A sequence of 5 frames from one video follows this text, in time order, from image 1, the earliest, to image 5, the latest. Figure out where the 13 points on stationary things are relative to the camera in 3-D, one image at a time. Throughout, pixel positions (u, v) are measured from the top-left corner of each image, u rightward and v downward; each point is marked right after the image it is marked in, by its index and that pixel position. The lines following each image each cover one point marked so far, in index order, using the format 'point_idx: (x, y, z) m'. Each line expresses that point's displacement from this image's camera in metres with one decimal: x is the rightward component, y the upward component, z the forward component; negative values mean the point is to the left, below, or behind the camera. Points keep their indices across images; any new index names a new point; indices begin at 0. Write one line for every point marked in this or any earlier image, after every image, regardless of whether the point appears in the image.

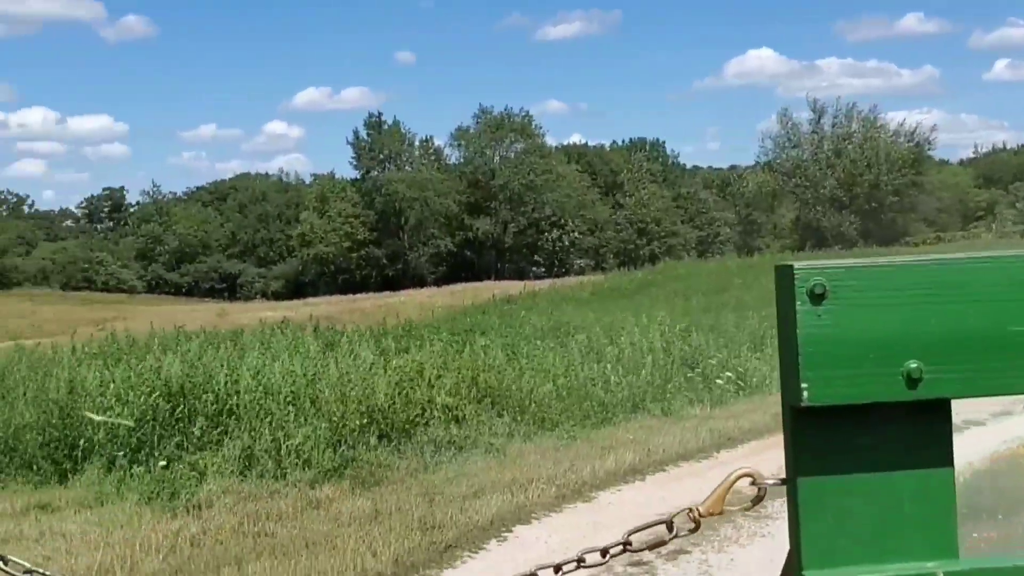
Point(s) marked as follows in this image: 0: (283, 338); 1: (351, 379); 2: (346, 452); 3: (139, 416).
0: (-2.7, -0.6, +15.6) m
1: (-1.5, -0.8, +12.1) m
2: (-1.3, -1.3, +10.4) m
3: (-3.1, -1.1, +10.8) m
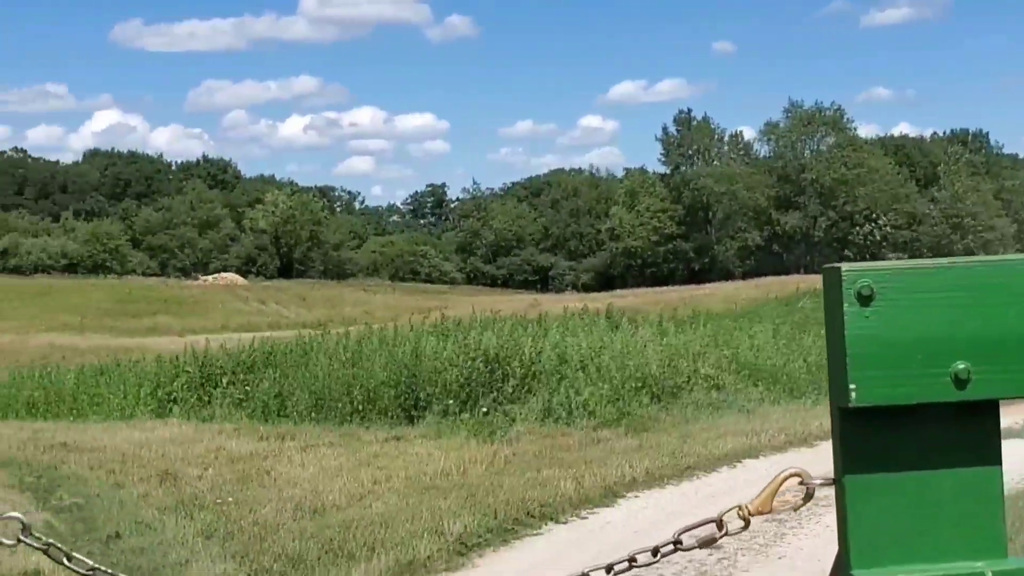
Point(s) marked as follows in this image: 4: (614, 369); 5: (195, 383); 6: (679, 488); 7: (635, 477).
0: (+1.0, -0.4, +18.5) m
1: (+1.3, -0.7, +14.8) m
2: (+1.1, -1.2, +13.2) m
3: (-0.5, -1.0, +14.0) m
4: (+0.9, -0.9, +14.3) m
5: (-4.1, -1.2, +17.3) m
6: (+1.2, -1.4, +9.4) m
7: (+0.9, -1.4, +9.7) m
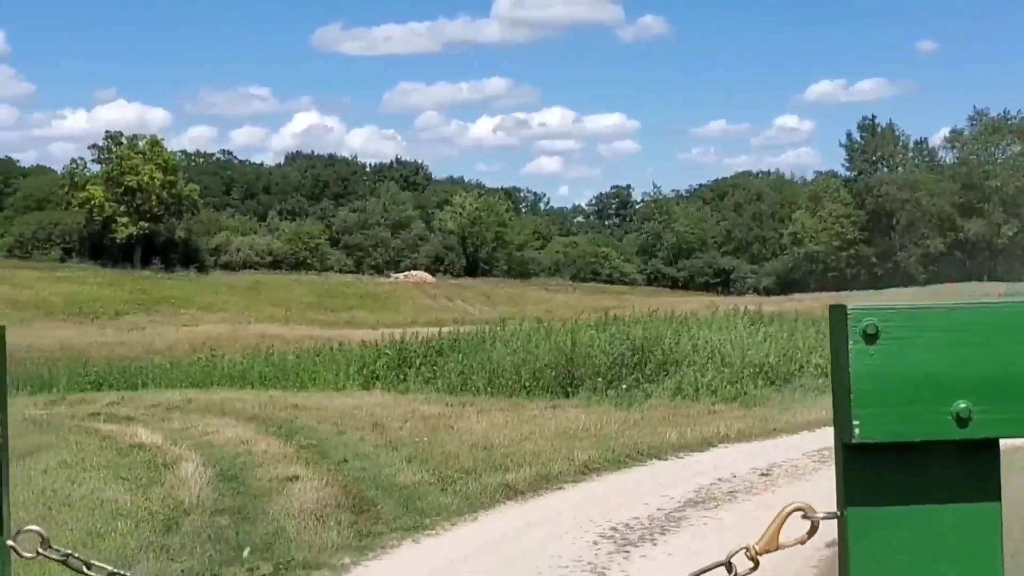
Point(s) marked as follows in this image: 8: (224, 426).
0: (+3.4, -0.5, +21.3) m
1: (+3.2, -0.8, +17.6) m
2: (+2.8, -1.2, +16.0) m
3: (+1.3, -1.0, +17.1) m
4: (+2.8, -0.9, +17.2) m
5: (-1.9, -1.2, +20.8) m
6: (+2.3, -1.4, +12.3) m
7: (+2.1, -1.4, +12.6) m
8: (-3.3, -1.6, +15.1) m
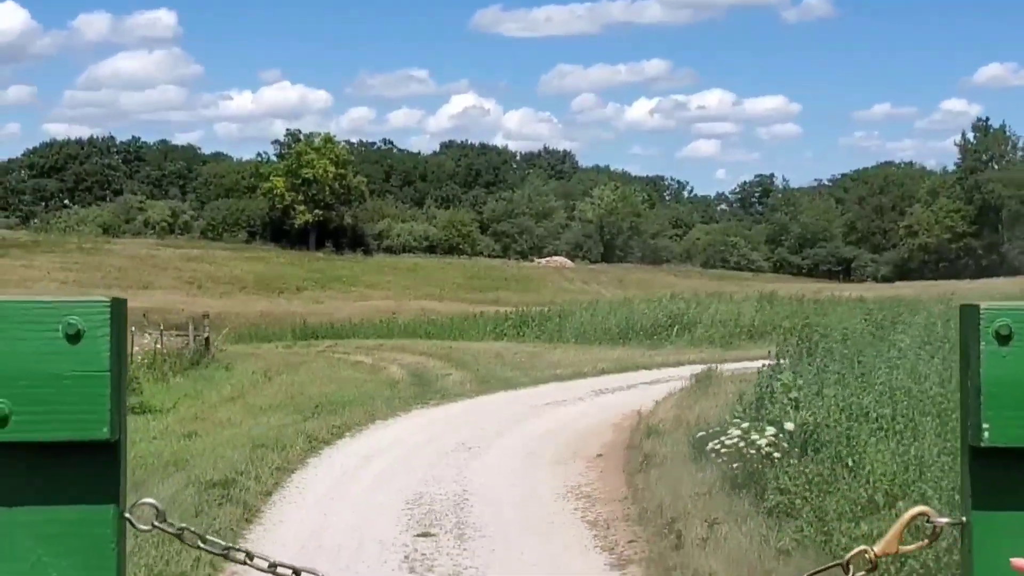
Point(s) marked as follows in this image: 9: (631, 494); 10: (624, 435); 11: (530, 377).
0: (+5.4, -0.2, +30.2) m
1: (+4.8, -0.6, +26.6) m
2: (+4.2, -1.0, +25.0) m
3: (+2.8, -0.8, +26.3) m
4: (+4.3, -0.7, +26.2) m
5: (+0.1, -0.8, +30.4) m
6: (+3.3, -1.3, +21.4) m
7: (+3.1, -1.2, +21.7) m
8: (-2.0, -1.3, +24.9) m
9: (+0.9, -1.4, +9.6) m
10: (+1.0, -1.4, +12.7) m
11: (+0.3, -1.3, +19.4) m
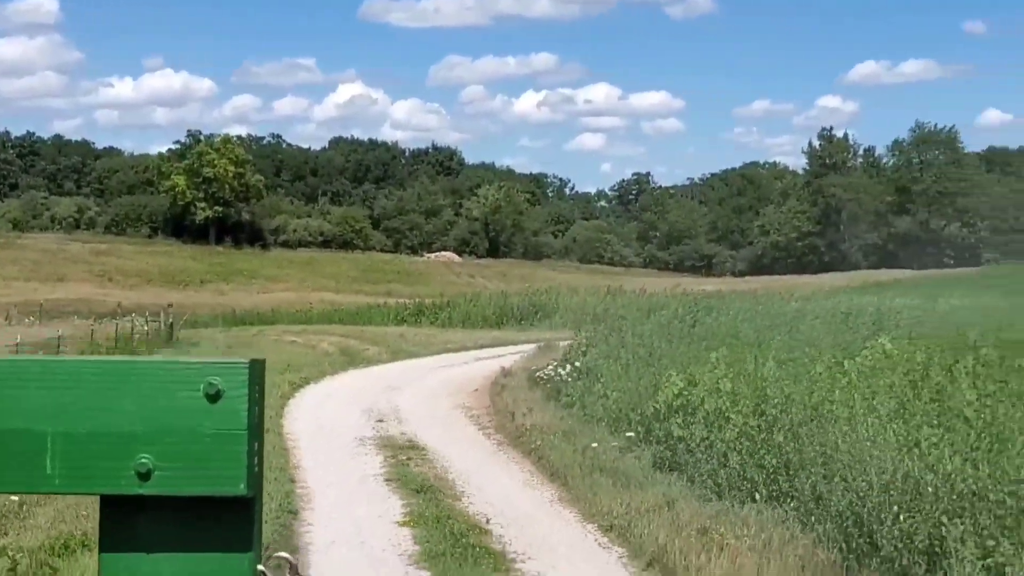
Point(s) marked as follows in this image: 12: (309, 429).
0: (+2.5, -0.1, +37.9) m
1: (+2.2, -0.4, +34.2) m
2: (+1.7, -0.9, +32.6) m
3: (+0.2, -0.7, +33.7) m
4: (+1.7, -0.6, +33.8) m
5: (-2.8, -0.7, +37.6) m
6: (+1.1, -1.2, +28.9) m
7: (+0.9, -1.1, +29.2) m
8: (-4.4, -1.2, +31.9) m
9: (-0.3, -1.5, +17.0) m
10: (-0.4, -1.4, +20.1) m
11: (-1.7, -1.2, +26.7) m
12: (-2.3, -1.6, +15.1) m
